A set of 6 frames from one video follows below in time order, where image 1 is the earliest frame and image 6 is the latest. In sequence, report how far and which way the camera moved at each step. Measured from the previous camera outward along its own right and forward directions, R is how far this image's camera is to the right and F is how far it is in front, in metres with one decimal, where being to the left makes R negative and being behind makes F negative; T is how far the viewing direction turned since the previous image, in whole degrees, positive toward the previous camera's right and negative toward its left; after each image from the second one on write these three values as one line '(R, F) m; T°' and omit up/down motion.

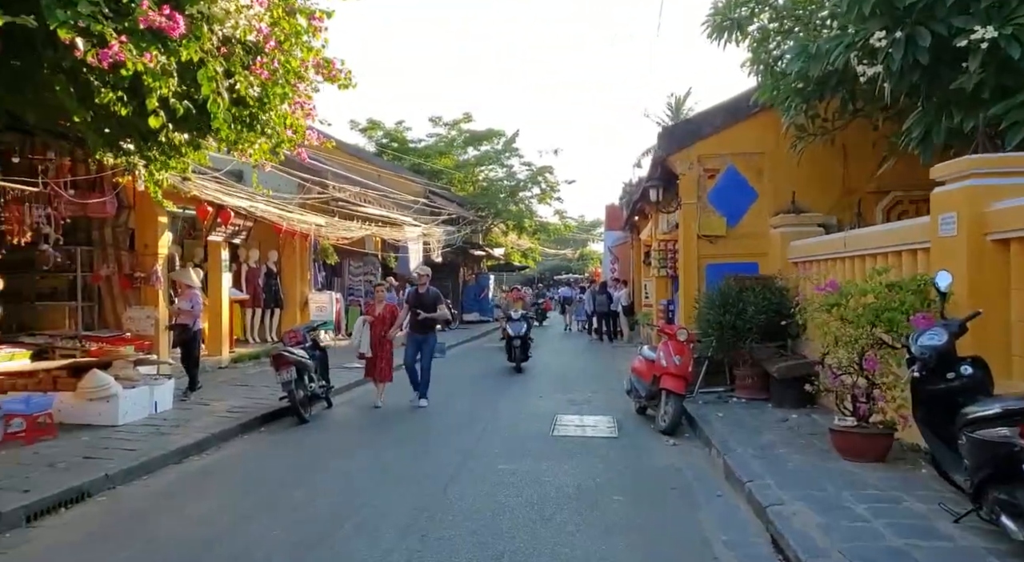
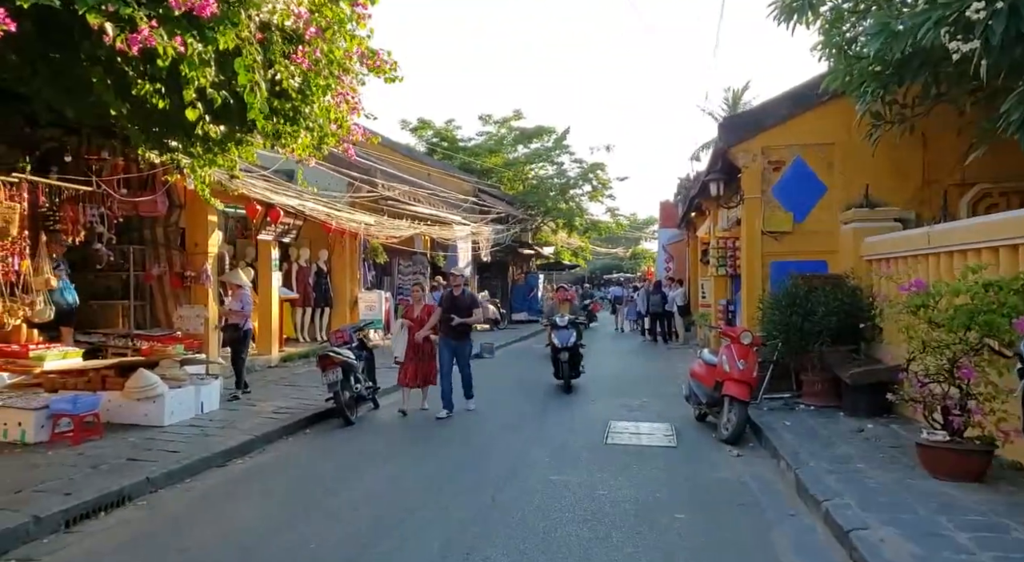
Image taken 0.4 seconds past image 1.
(0.0, +0.4) m; -4°
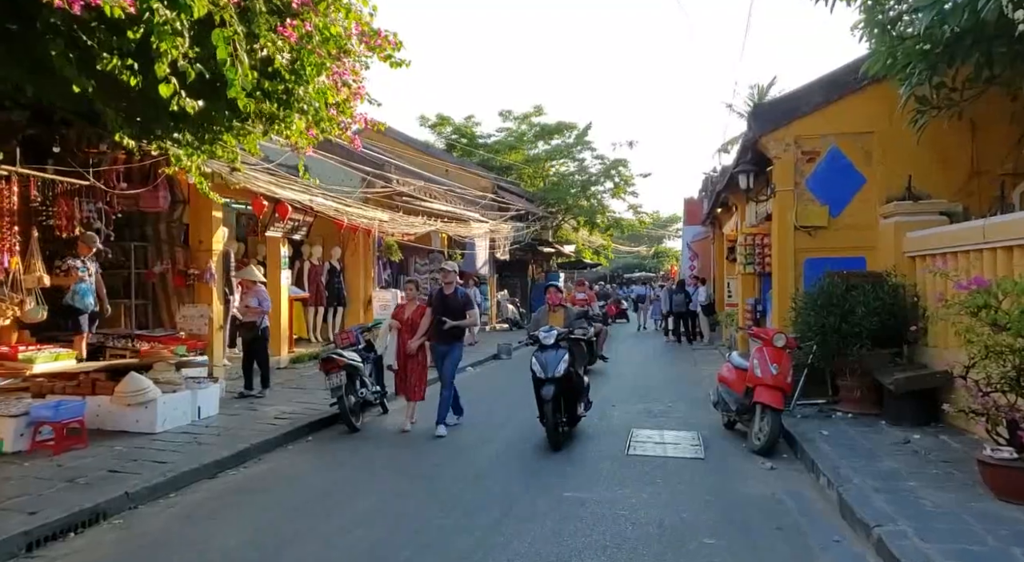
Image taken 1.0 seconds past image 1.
(+0.1, +0.6) m; -2°
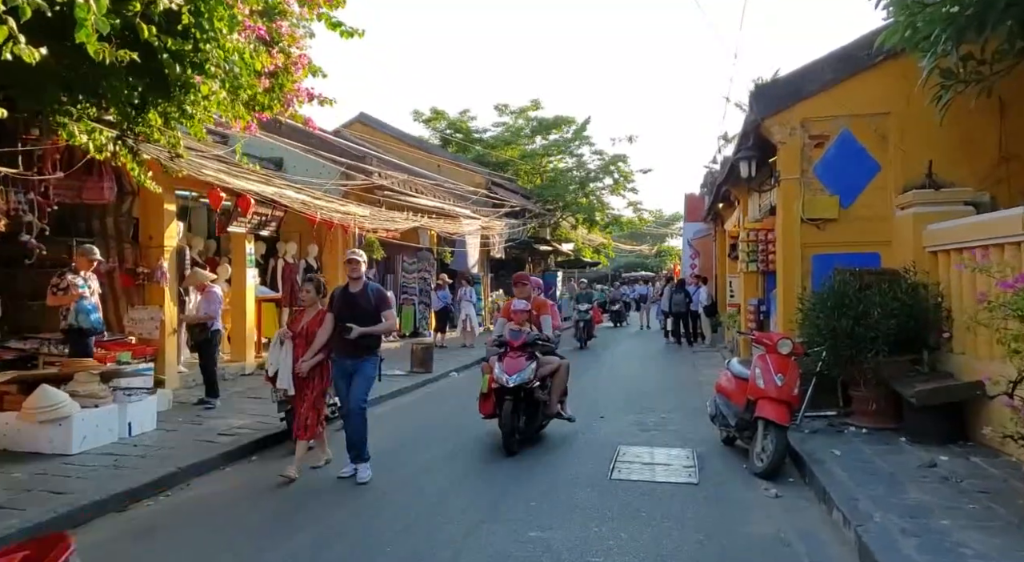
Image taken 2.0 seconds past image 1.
(+0.3, +0.9) m; 0°
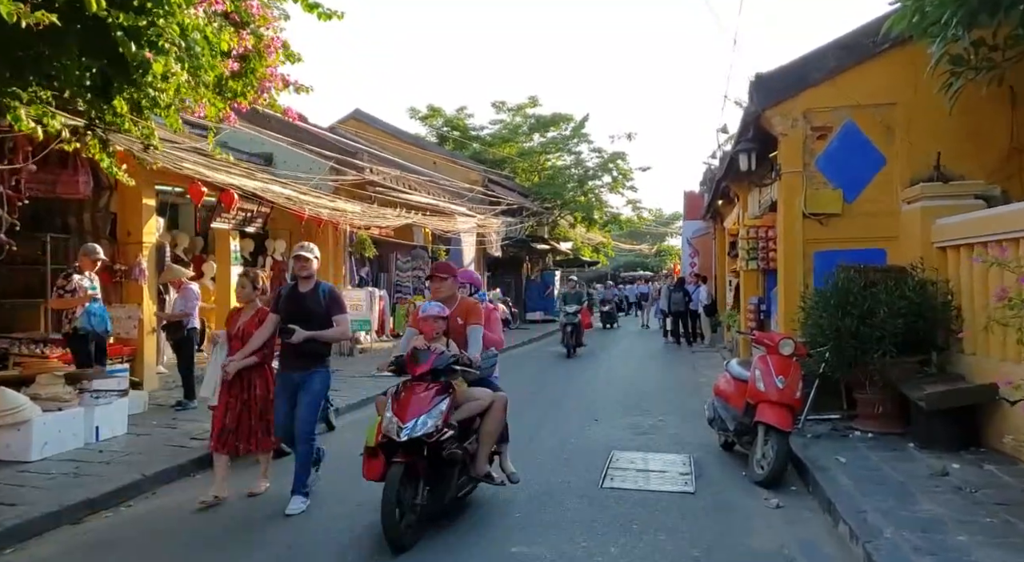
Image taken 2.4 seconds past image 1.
(+0.1, +0.4) m; 0°
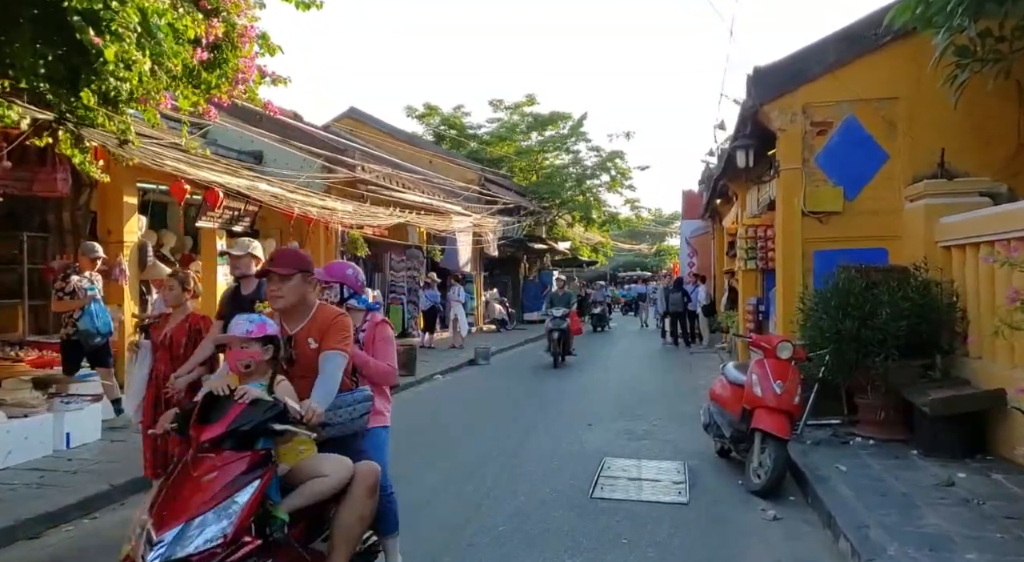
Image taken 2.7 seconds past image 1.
(+0.1, +0.3) m; 0°
